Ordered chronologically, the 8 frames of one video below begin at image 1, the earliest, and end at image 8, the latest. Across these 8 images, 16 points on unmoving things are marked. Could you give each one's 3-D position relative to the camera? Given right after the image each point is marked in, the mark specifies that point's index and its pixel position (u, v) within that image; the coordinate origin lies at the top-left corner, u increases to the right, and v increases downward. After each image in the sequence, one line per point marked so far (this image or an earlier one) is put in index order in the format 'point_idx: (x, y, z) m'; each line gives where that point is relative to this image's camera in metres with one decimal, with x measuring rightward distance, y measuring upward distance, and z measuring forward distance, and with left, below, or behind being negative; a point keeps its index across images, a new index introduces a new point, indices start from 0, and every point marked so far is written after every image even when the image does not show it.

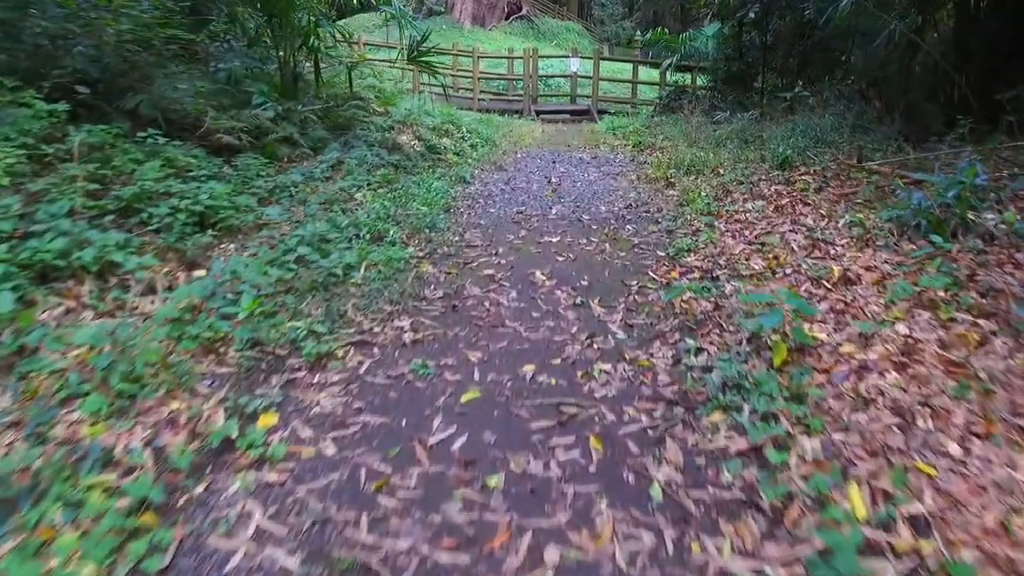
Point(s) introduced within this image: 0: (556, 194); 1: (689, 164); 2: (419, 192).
0: (+0.4, +1.0, +7.0) m
1: (+2.0, +1.4, +7.5) m
2: (-0.9, +0.9, +6.4) m
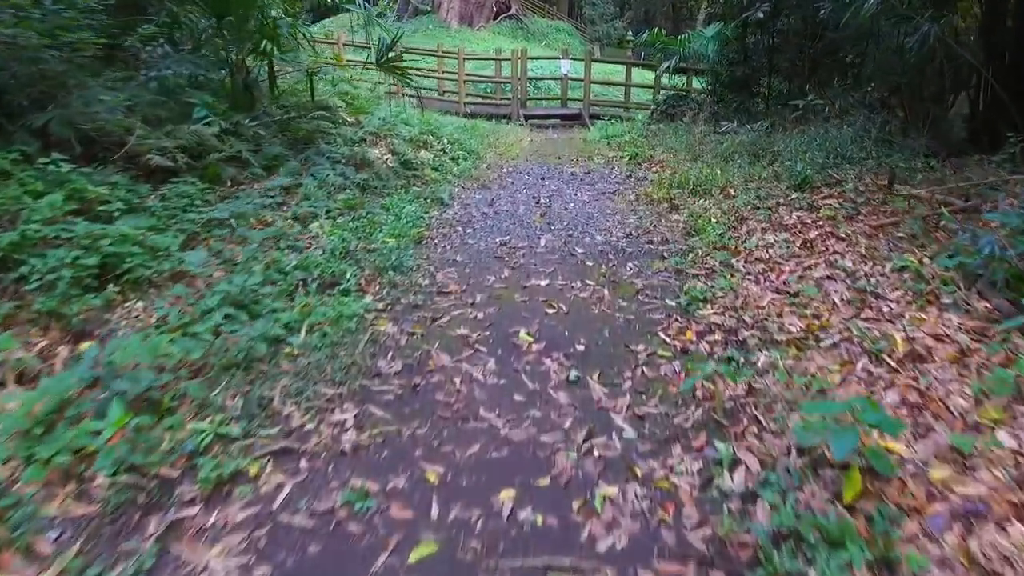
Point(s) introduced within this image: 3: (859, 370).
0: (+0.3, +0.6, +6.1) m
1: (+1.8, +1.0, +6.7) m
2: (-1.0, +0.6, +5.5) m
3: (+1.5, -0.4, +2.9) m
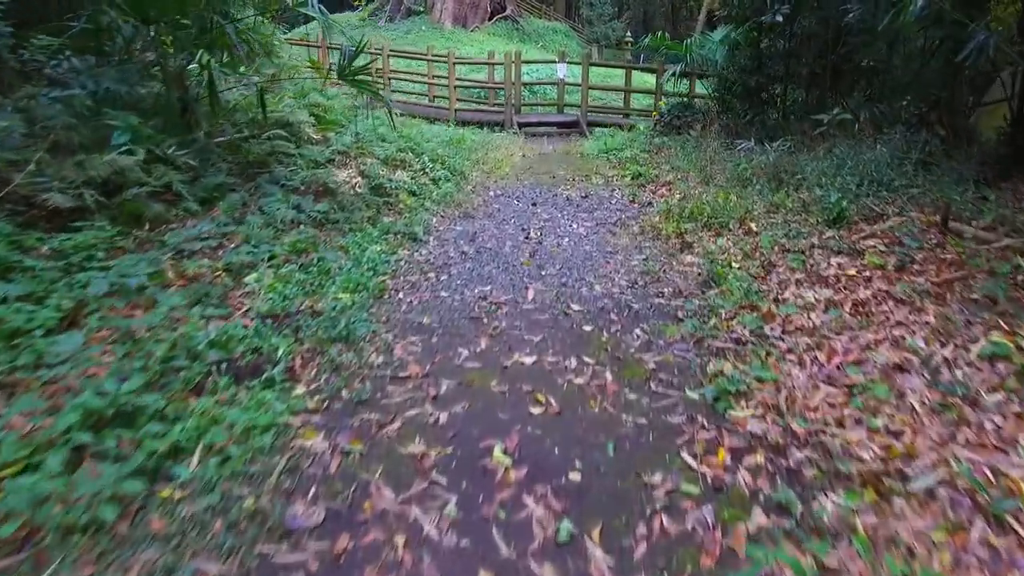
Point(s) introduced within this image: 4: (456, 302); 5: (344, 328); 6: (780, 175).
0: (+0.2, +0.2, +5.2) m
1: (+1.7, +0.6, +5.8) m
2: (-1.1, +0.2, +4.6) m
3: (+1.4, -0.8, +2.0) m
4: (-0.4, -0.1, +4.3) m
5: (-0.9, -0.2, +3.7) m
6: (+2.5, +1.1, +6.4) m
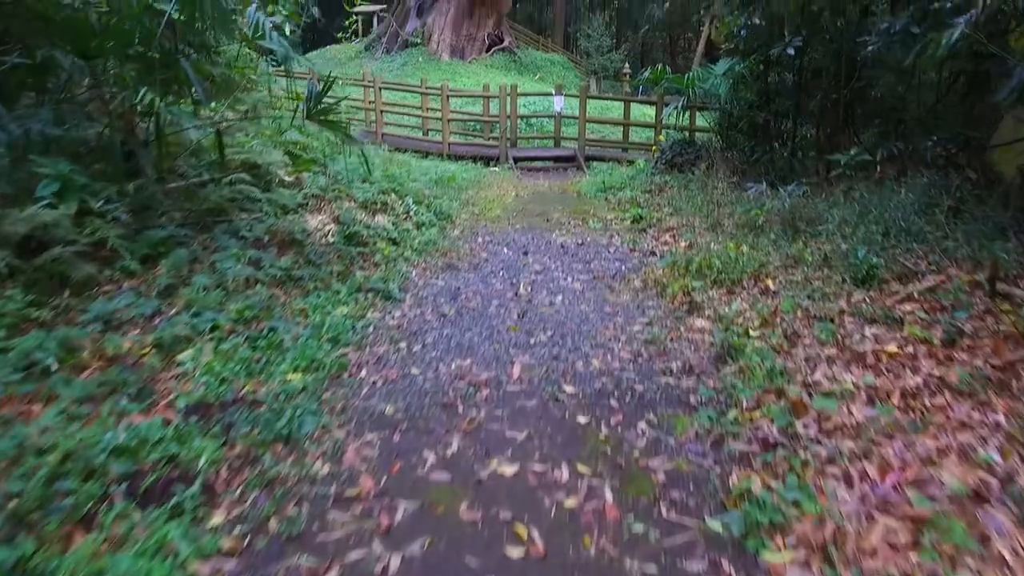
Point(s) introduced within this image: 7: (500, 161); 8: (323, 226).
0: (+0.1, -0.2, +4.6) m
1: (+1.6, +0.2, +5.2) m
2: (-1.2, -0.3, +4.0) m
3: (+1.3, -1.1, +1.4) m
4: (-0.5, -0.5, +3.7) m
5: (-1.0, -0.6, +3.1) m
6: (+2.4, +0.6, +5.8) m
7: (-0.3, +2.7, +14.3) m
8: (-1.6, +0.5, +5.9) m
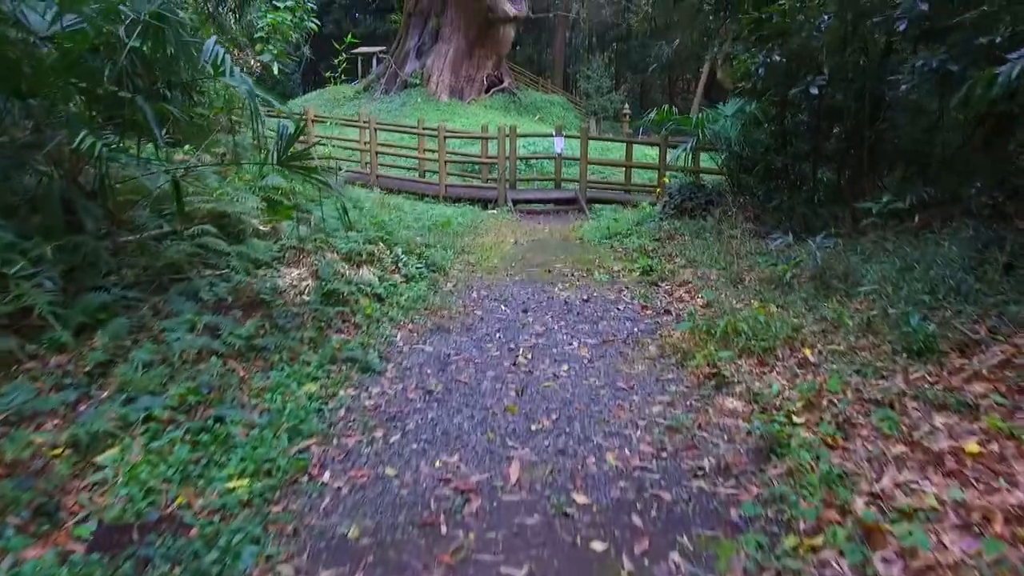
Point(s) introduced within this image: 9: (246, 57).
0: (+0.1, -0.6, +3.9) m
1: (+1.6, -0.3, +4.5) m
2: (-1.2, -0.7, +3.3) m
3: (+1.3, -1.3, +0.7) m
4: (-0.5, -0.9, +3.0) m
5: (-1.0, -1.0, +2.4) m
6: (+2.4, +0.1, +5.2) m
7: (-0.3, +1.7, +13.8) m
8: (-1.7, +0.1, +5.3) m
9: (-3.9, +3.4, +9.9) m
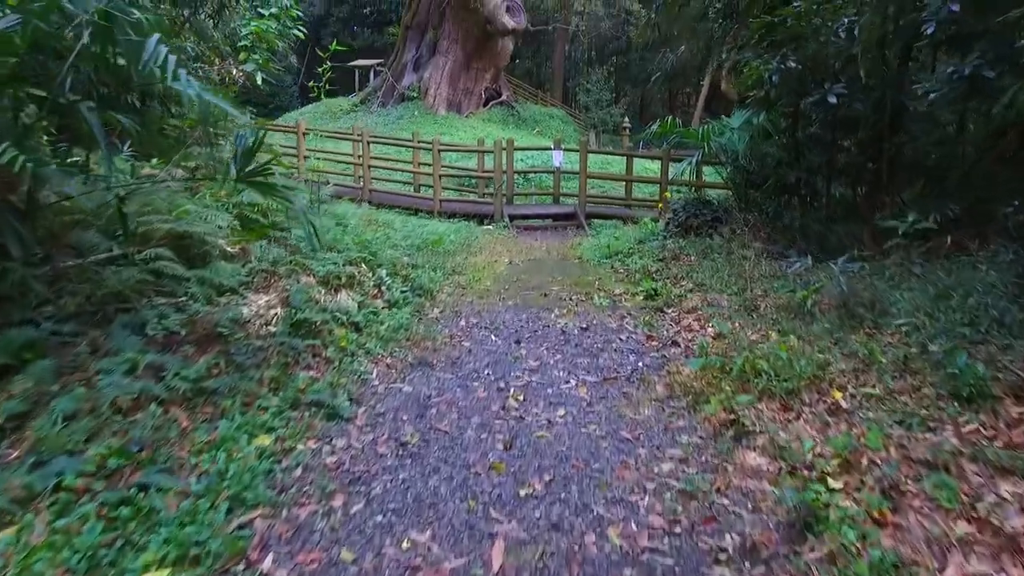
0: (0.0, -0.8, +3.4) m
1: (+1.5, -0.5, +4.0) m
2: (-1.3, -0.8, +2.8) m
3: (+1.2, -1.5, +0.1) m
4: (-0.5, -1.0, +2.4) m
5: (-1.1, -1.1, +1.9) m
6: (+2.4, -0.1, +4.7) m
7: (-0.3, +1.4, +13.3) m
8: (-1.7, -0.2, +4.8) m
9: (-3.9, +3.1, +9.5) m
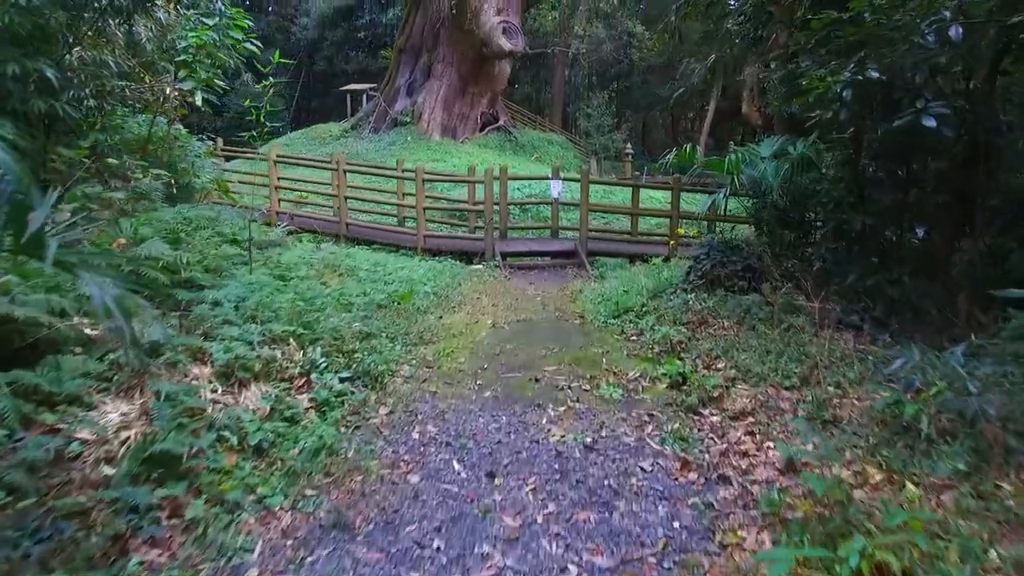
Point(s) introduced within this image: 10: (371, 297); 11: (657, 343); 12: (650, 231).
0: (-0.2, -1.3, +1.8) m
1: (+1.4, -1.0, +2.4) m
2: (-1.4, -1.3, +1.2) m
3: (+1.1, -1.8, -1.5) m
4: (-0.7, -1.5, +0.8) m
5: (-1.3, -1.5, +0.2) m
6: (+2.2, -0.7, +3.1) m
7: (-0.5, +0.5, +11.8) m
8: (-1.9, -0.7, +3.2) m
9: (-4.1, +2.4, +8.0) m
10: (-1.3, -0.1, +6.5) m
11: (+1.1, -0.4, +5.3) m
12: (+2.5, +1.0, +12.4) m
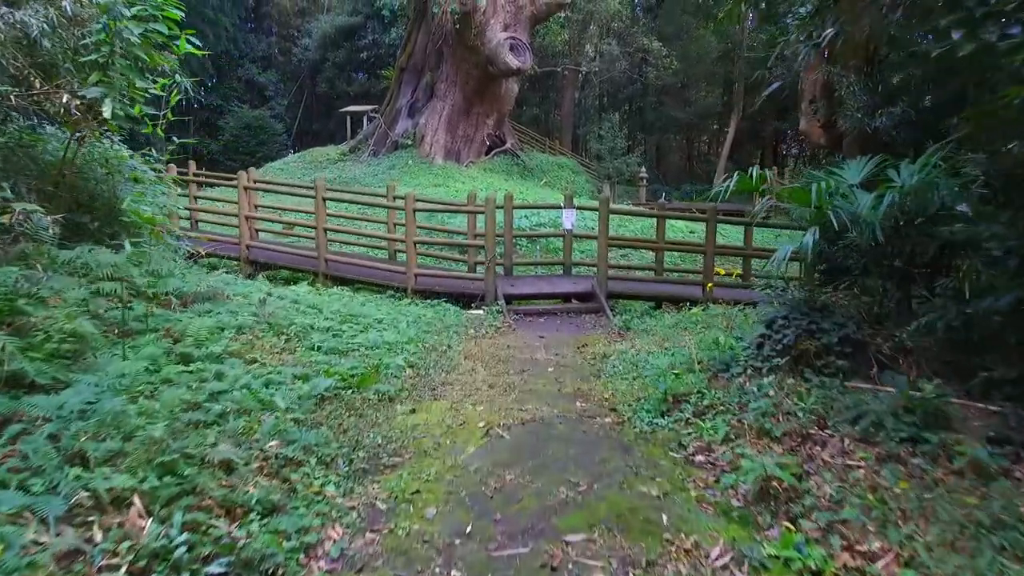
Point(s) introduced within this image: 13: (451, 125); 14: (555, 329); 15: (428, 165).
0: (-0.2, -1.7, -0.2) m
1: (+1.3, -1.4, +0.4) m
2: (-1.5, -1.7, -0.8) m
3: (+1.0, -2.1, -3.5) m
4: (-0.7, -1.8, -1.1) m
5: (-1.3, -1.9, -1.7) m
6: (+2.2, -1.1, +1.1) m
7: (-0.4, -0.2, +9.8) m
8: (-1.9, -1.1, +1.3) m
9: (-4.0, +1.8, +6.2) m
10: (-1.3, -0.7, +4.6) m
11: (+1.1, -1.0, +3.4) m
12: (+2.6, +0.3, +10.4) m
13: (-1.8, +4.6, +18.9) m
14: (+0.5, -0.5, +8.7) m
15: (-2.5, +3.4, +18.6) m
